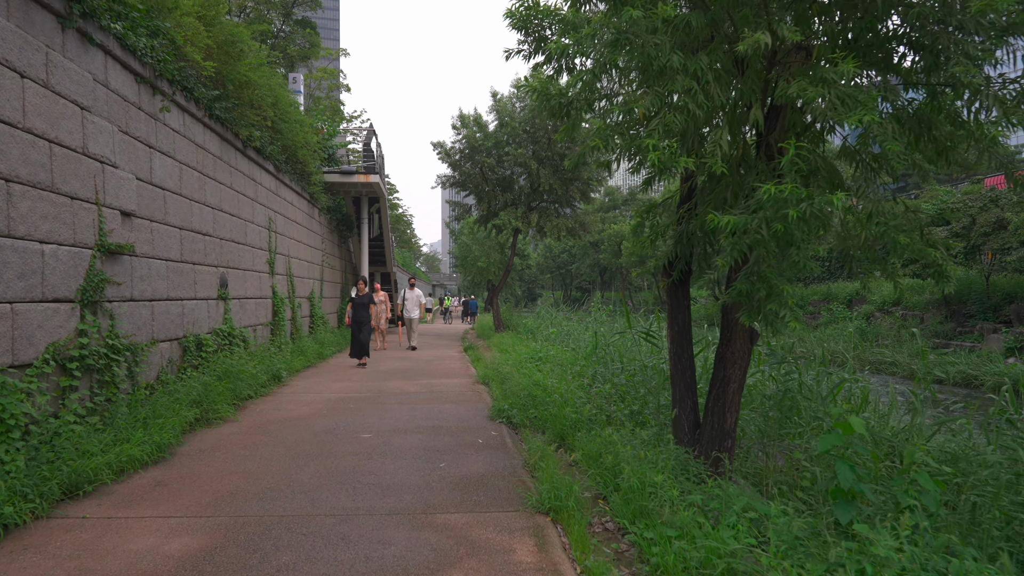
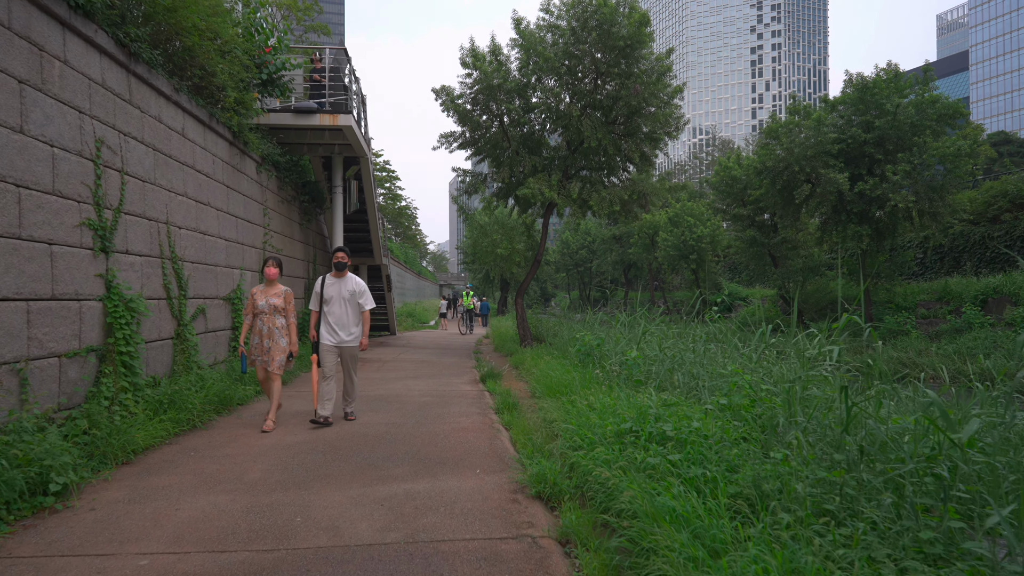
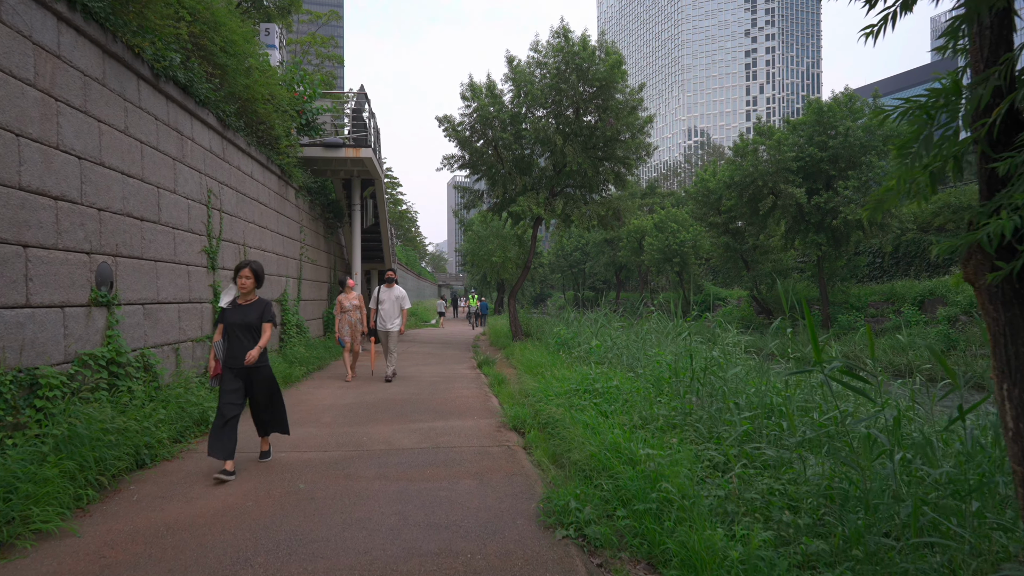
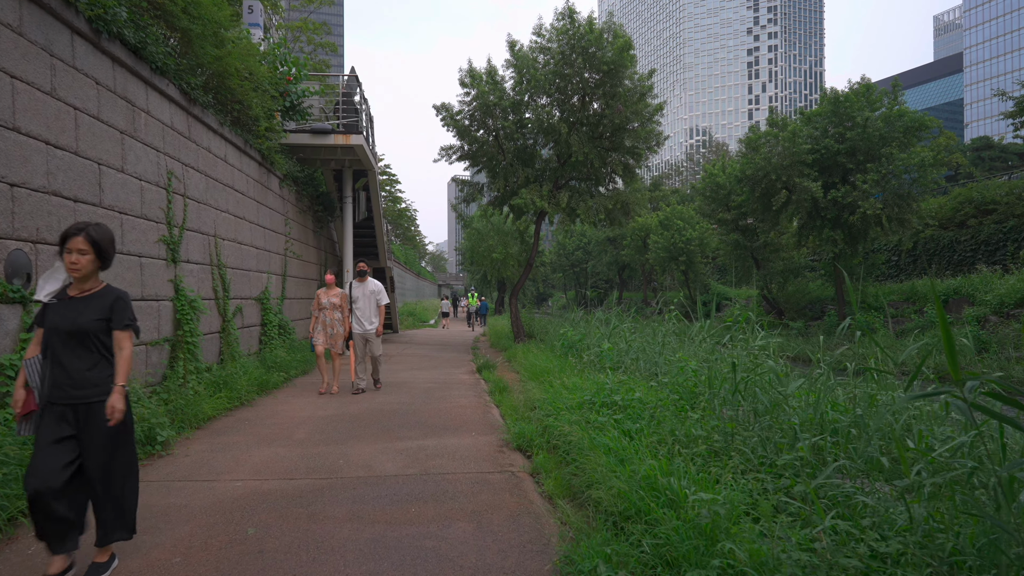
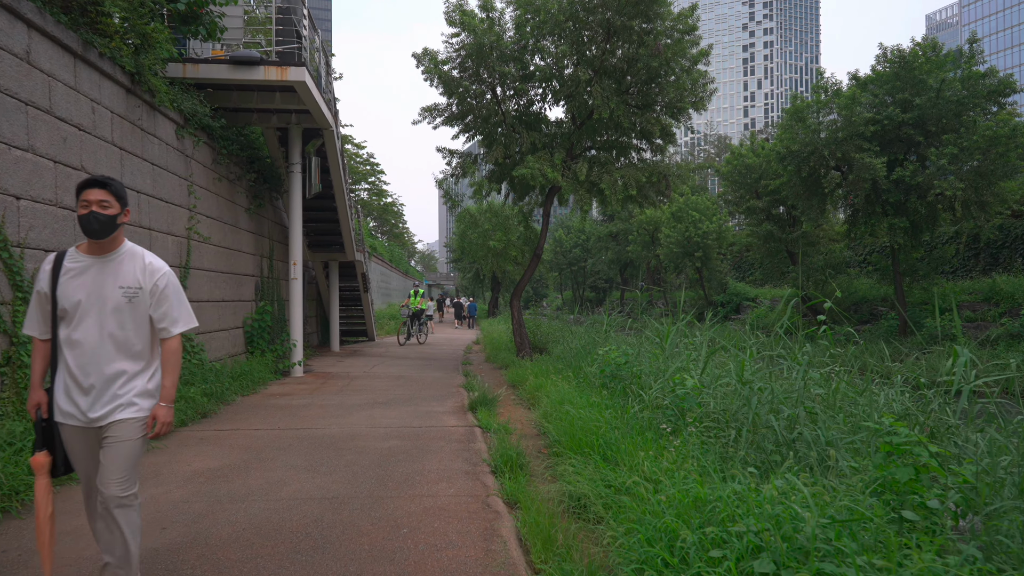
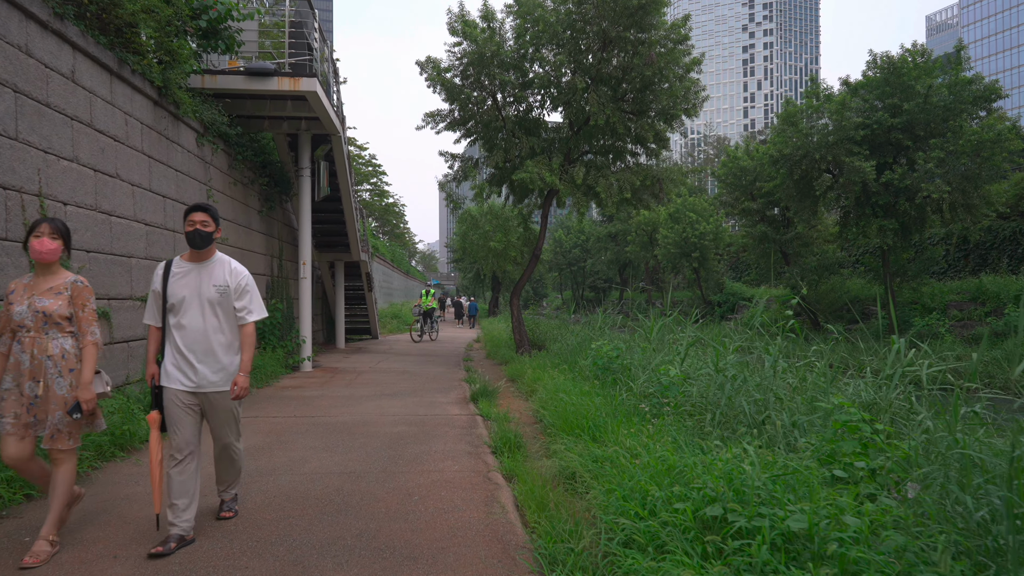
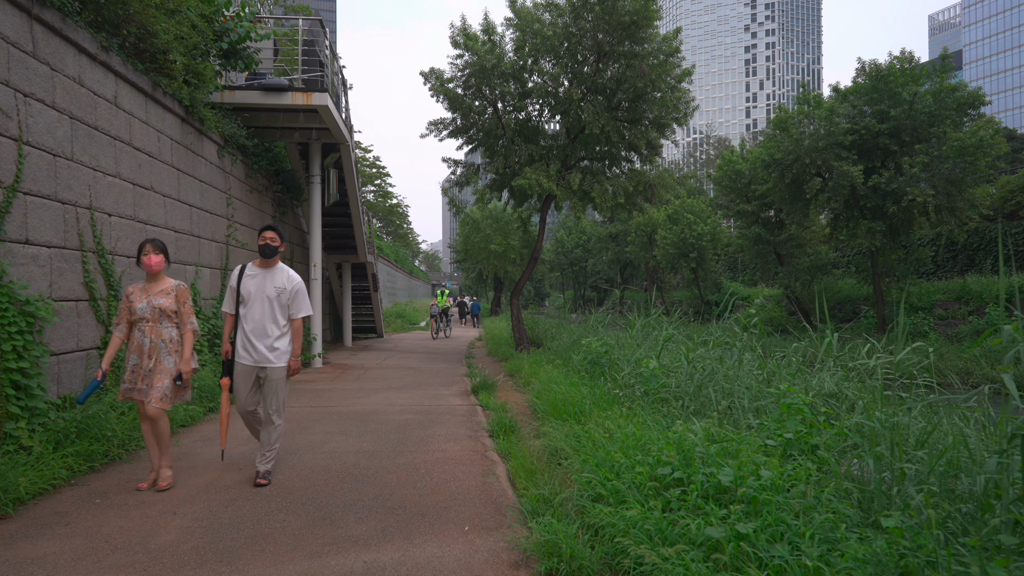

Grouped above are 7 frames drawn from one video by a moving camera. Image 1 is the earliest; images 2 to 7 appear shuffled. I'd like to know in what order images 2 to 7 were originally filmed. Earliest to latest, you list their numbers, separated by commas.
3, 4, 2, 7, 6, 5
